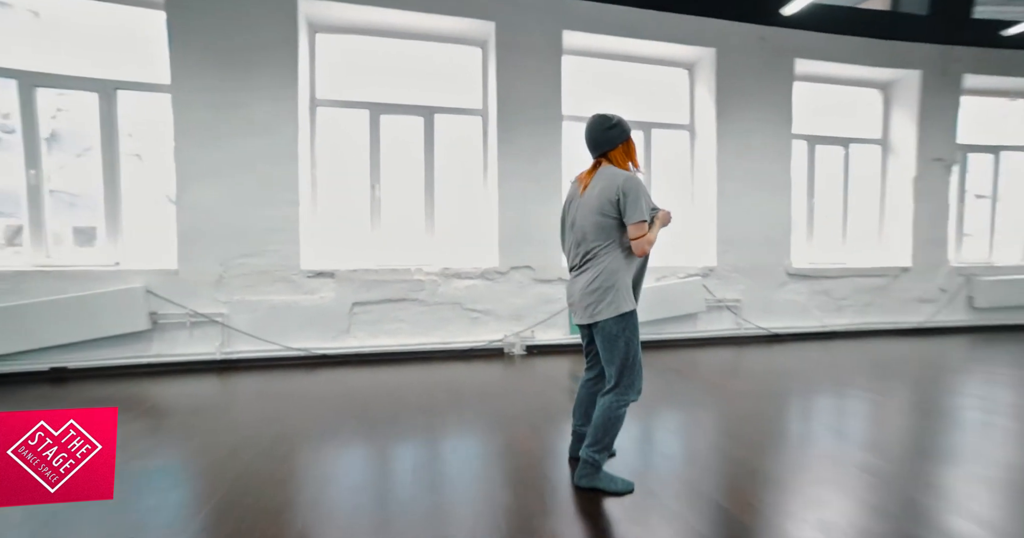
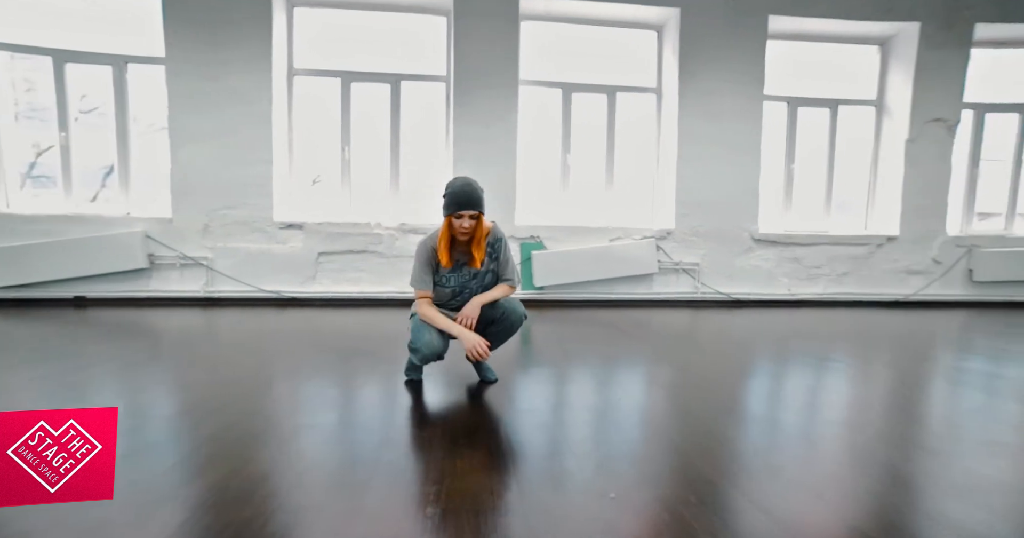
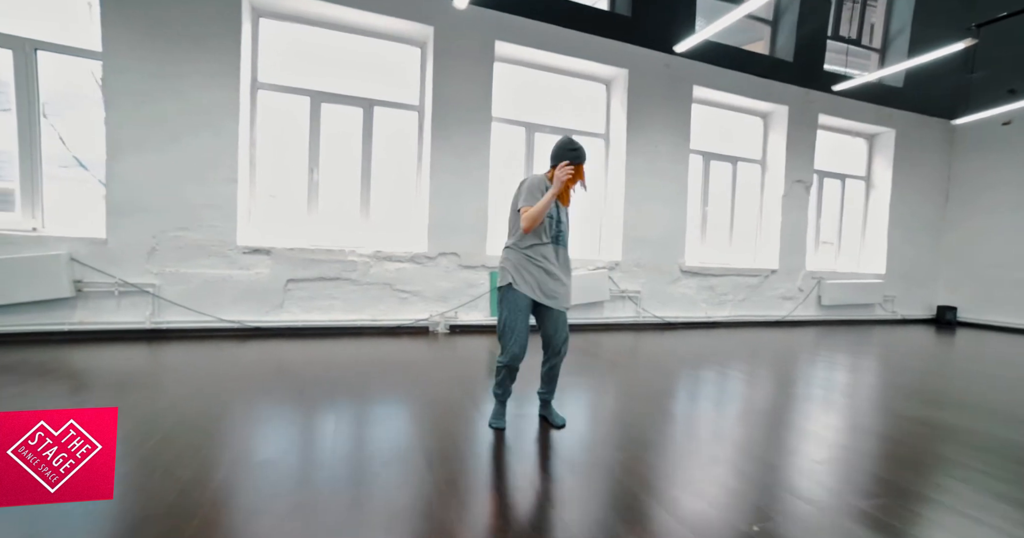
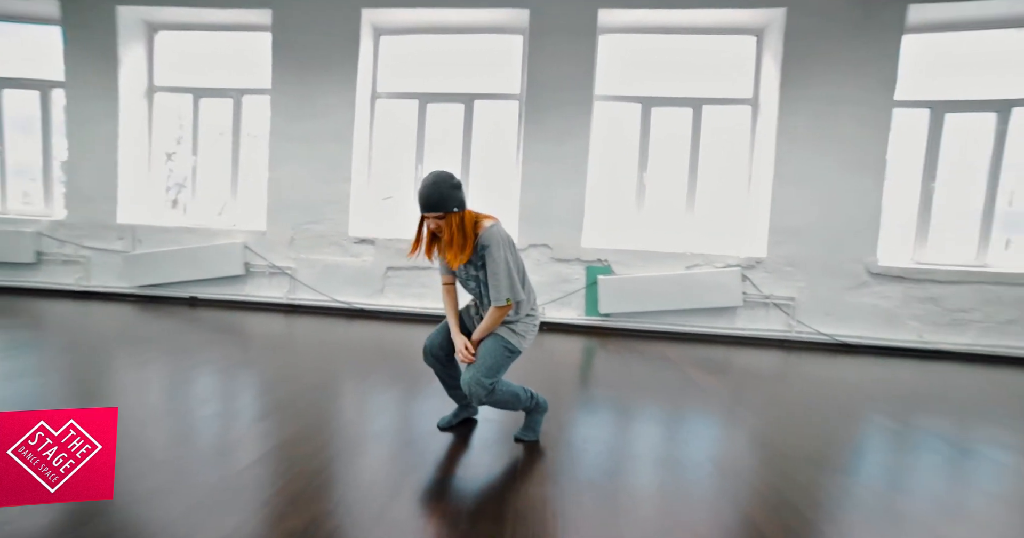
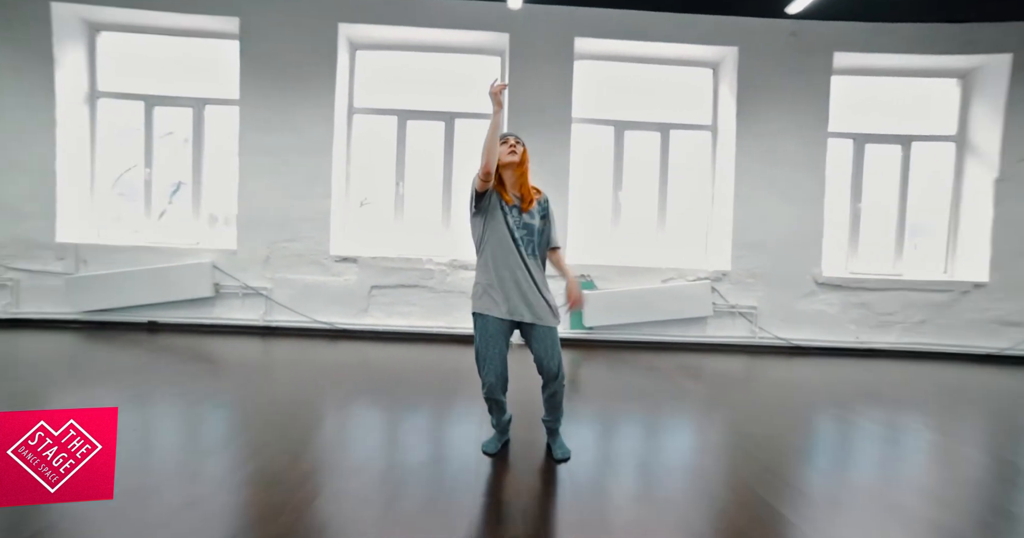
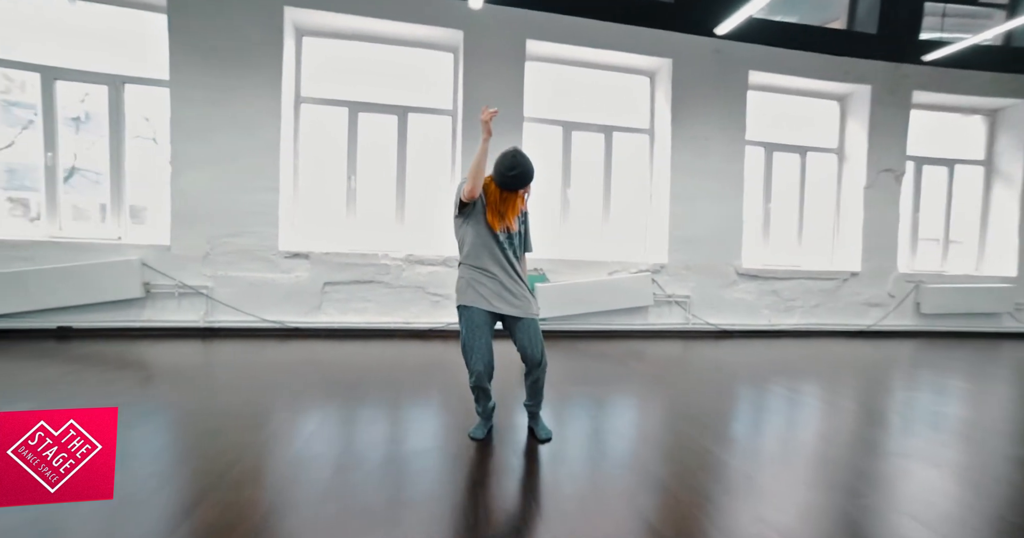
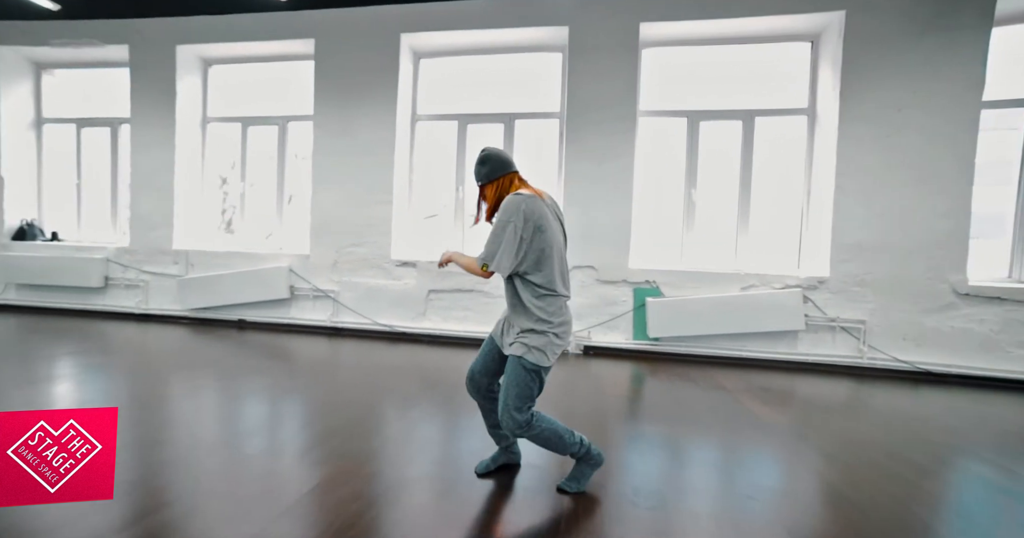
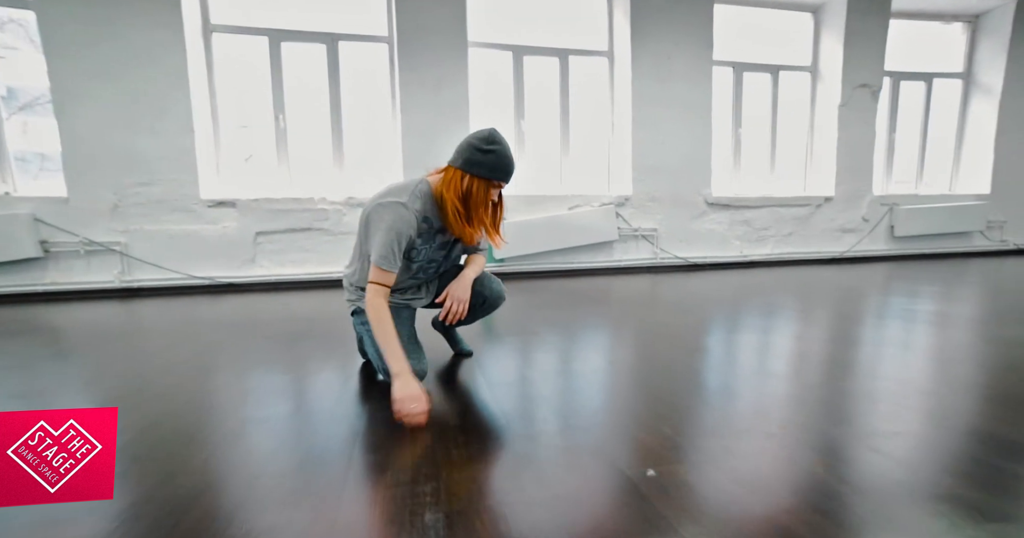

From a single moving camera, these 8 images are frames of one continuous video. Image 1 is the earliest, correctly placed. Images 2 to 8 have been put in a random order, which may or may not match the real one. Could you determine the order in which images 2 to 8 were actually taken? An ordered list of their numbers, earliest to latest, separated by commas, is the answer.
3, 6, 5, 7, 4, 2, 8
